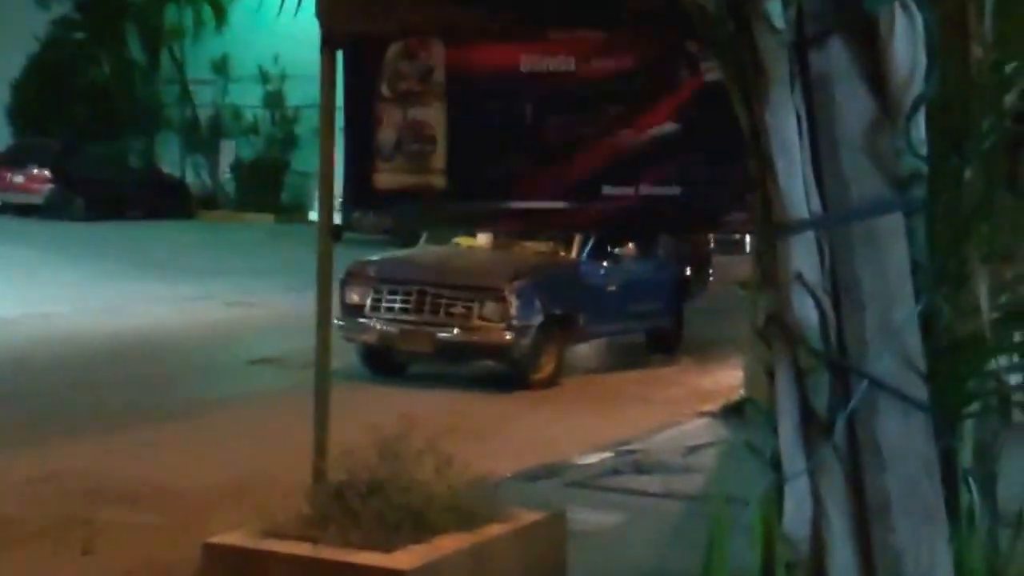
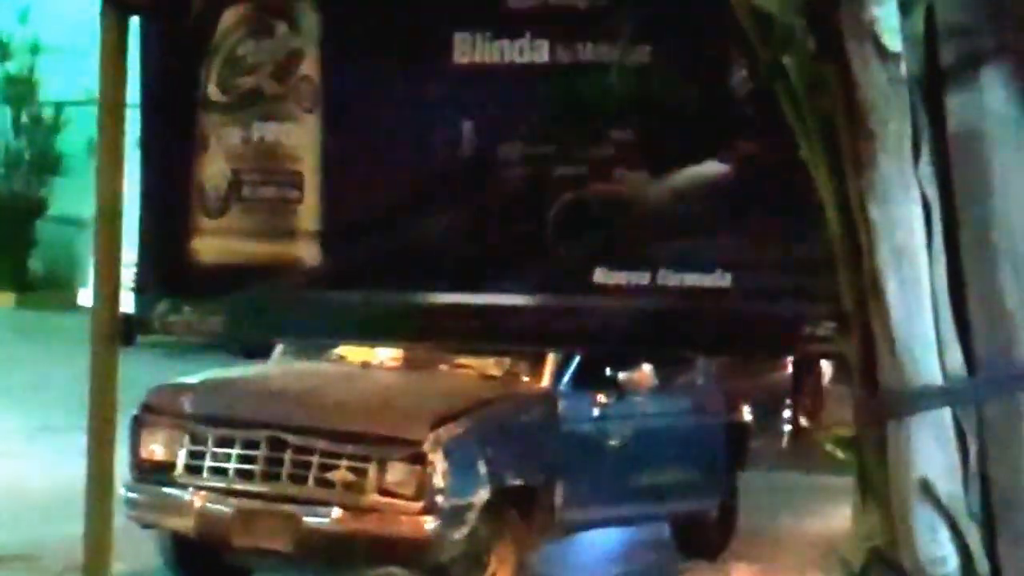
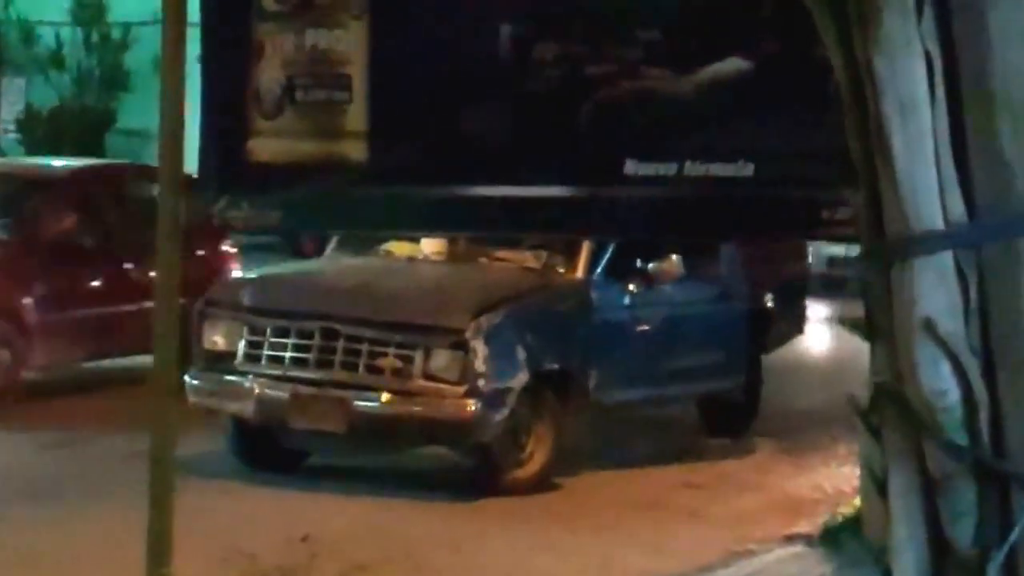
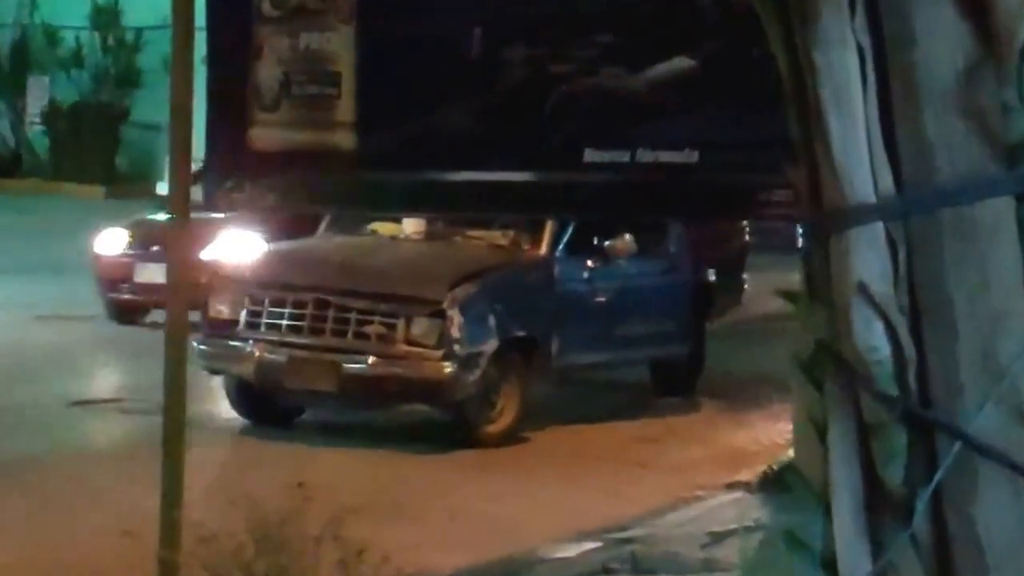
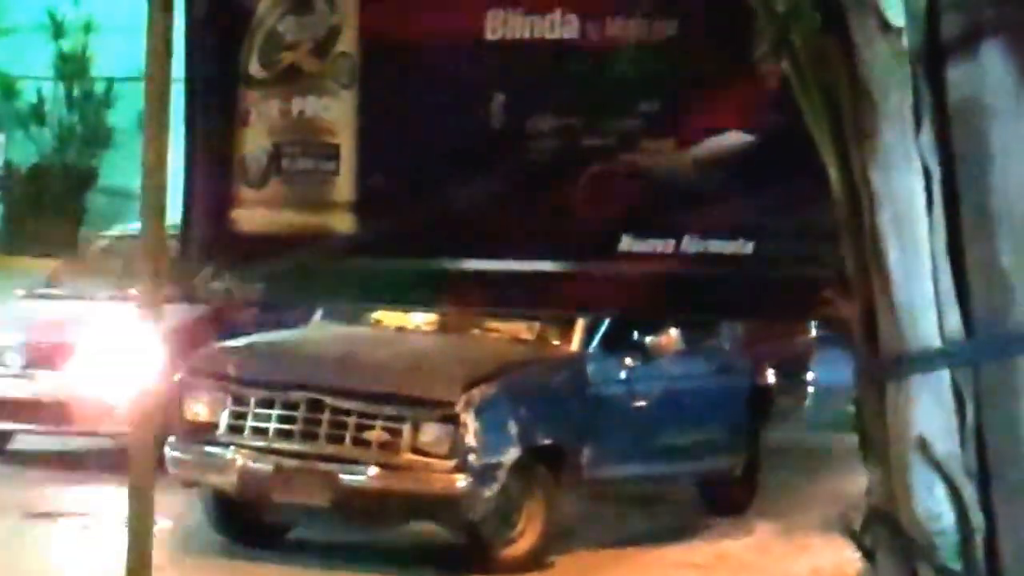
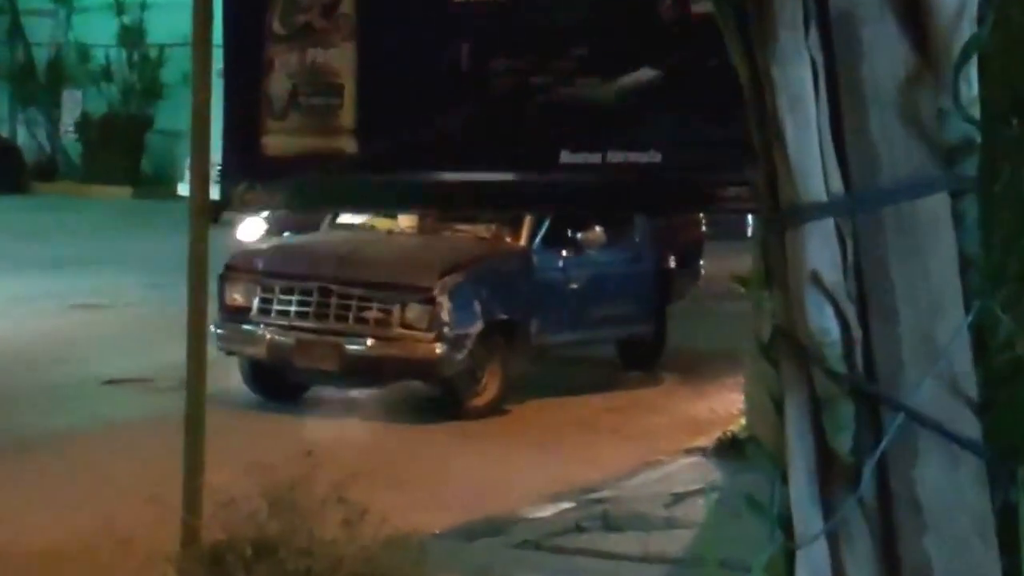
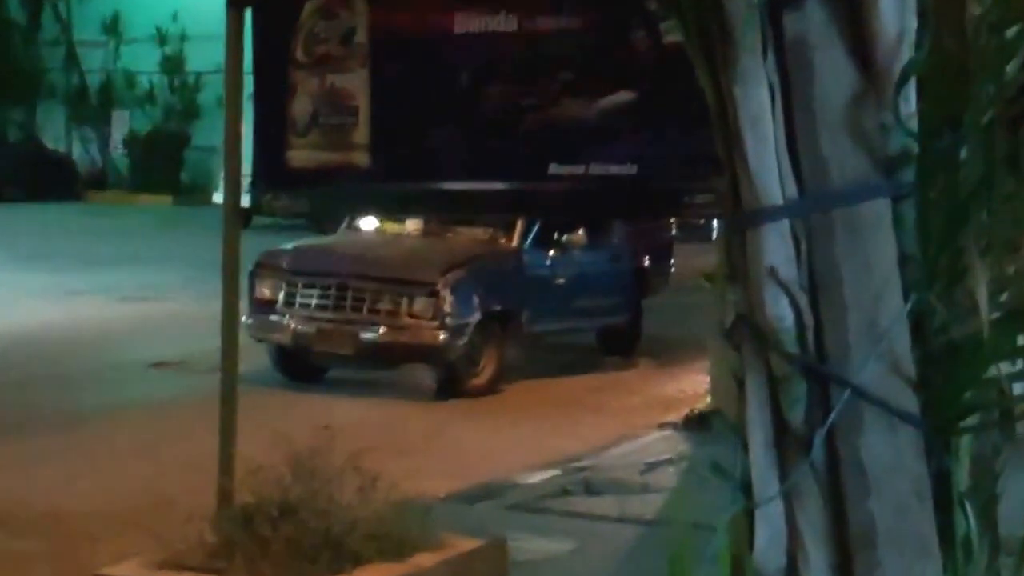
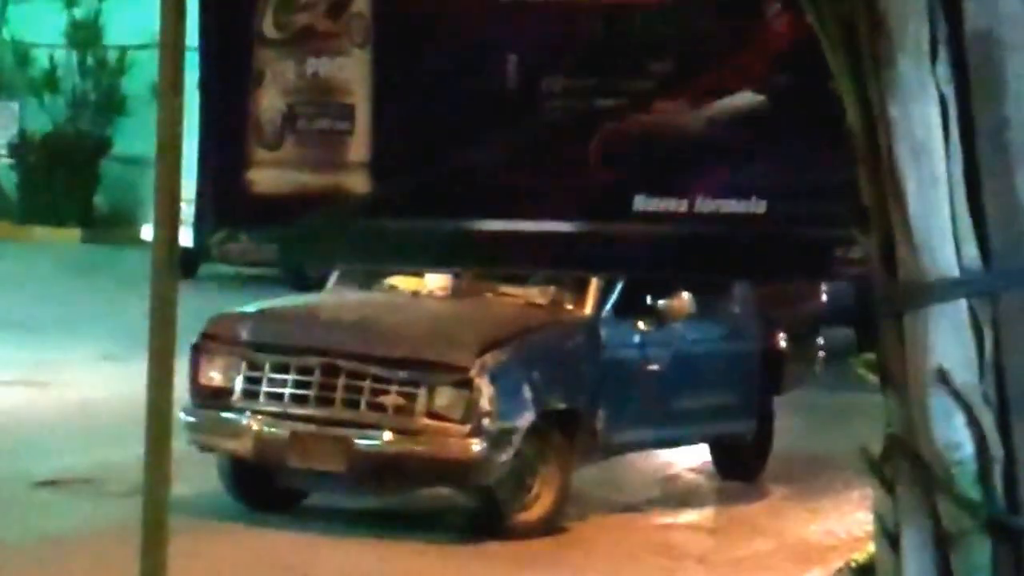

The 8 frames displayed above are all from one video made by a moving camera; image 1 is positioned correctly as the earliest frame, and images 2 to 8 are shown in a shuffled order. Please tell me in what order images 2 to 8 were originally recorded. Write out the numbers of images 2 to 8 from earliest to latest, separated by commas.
7, 6, 4, 3, 8, 5, 2
